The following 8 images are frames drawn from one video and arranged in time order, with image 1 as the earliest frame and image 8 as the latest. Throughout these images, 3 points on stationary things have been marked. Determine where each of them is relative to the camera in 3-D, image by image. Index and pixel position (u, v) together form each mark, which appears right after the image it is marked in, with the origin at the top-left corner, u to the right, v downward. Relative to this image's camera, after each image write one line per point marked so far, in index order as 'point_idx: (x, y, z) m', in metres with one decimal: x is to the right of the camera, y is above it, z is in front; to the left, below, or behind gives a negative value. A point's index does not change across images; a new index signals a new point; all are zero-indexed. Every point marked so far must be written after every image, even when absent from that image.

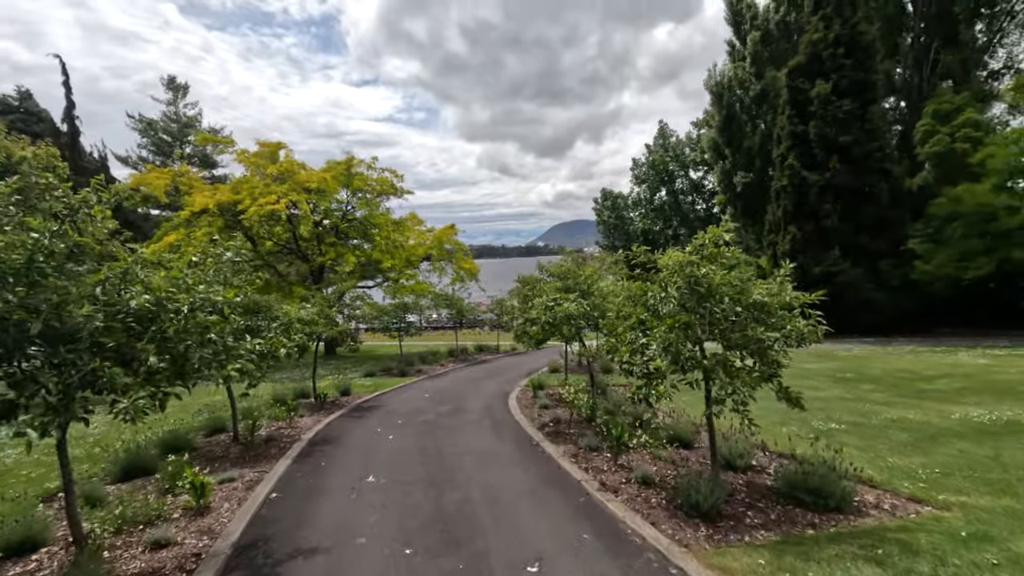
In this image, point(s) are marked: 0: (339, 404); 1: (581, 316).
0: (-4.9, -3.3, +15.2) m
1: (+1.3, -0.5, +10.0) m
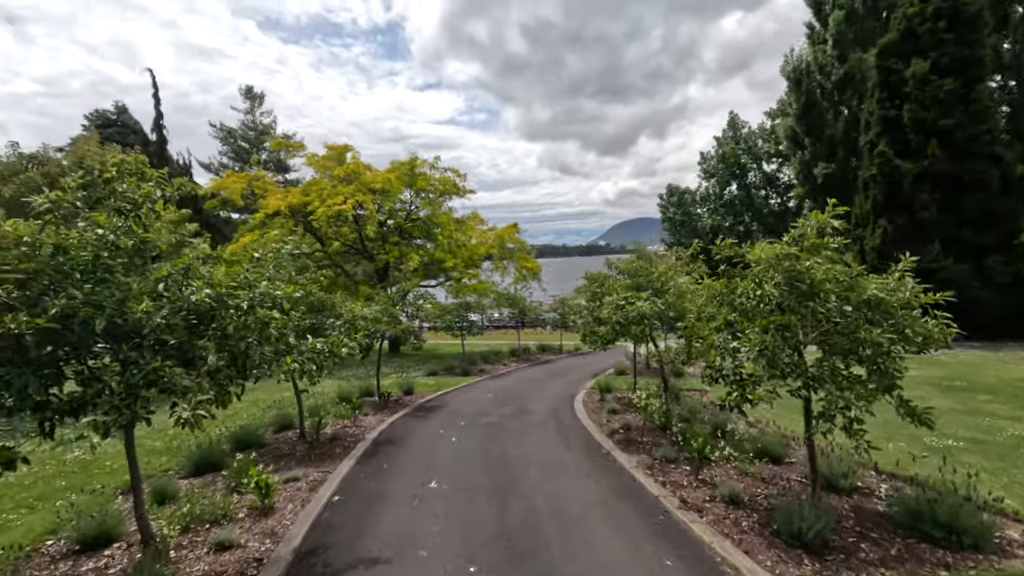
0: (-3.1, -3.2, +15.2) m
1: (+2.5, -0.5, +9.3) m
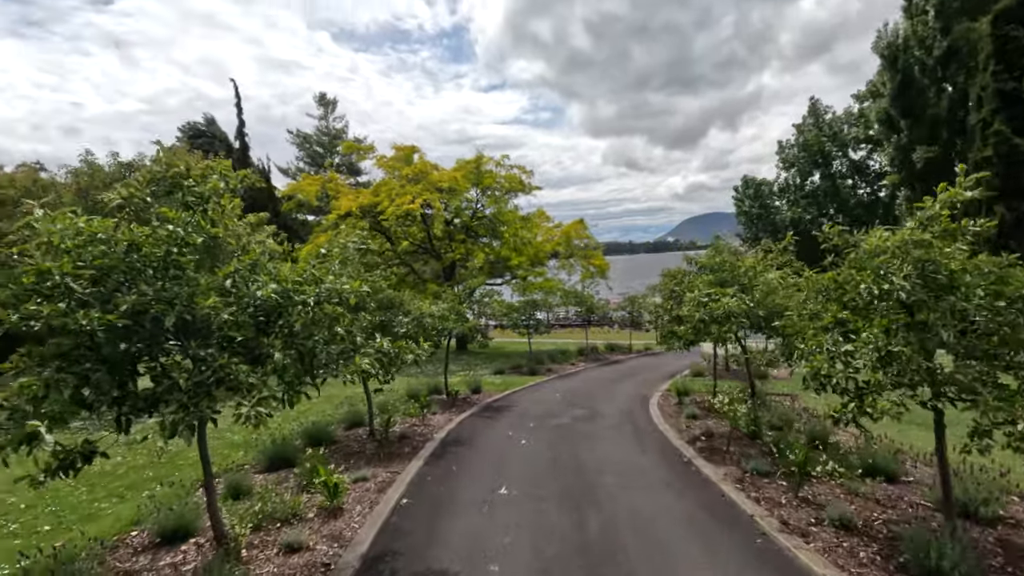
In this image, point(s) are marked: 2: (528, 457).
0: (-1.2, -3.2, +15.0) m
1: (+3.6, -0.4, +8.4) m
2: (+0.3, -3.0, +9.5) m
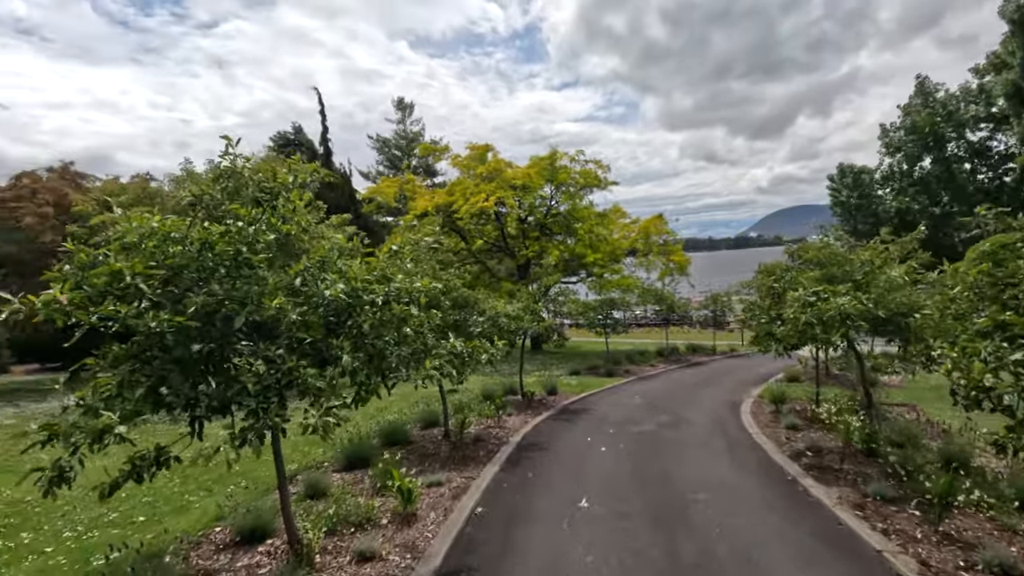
0: (+0.9, -3.1, +14.5) m
1: (+4.8, -0.4, +7.4) m
2: (+1.6, -3.0, +8.9) m
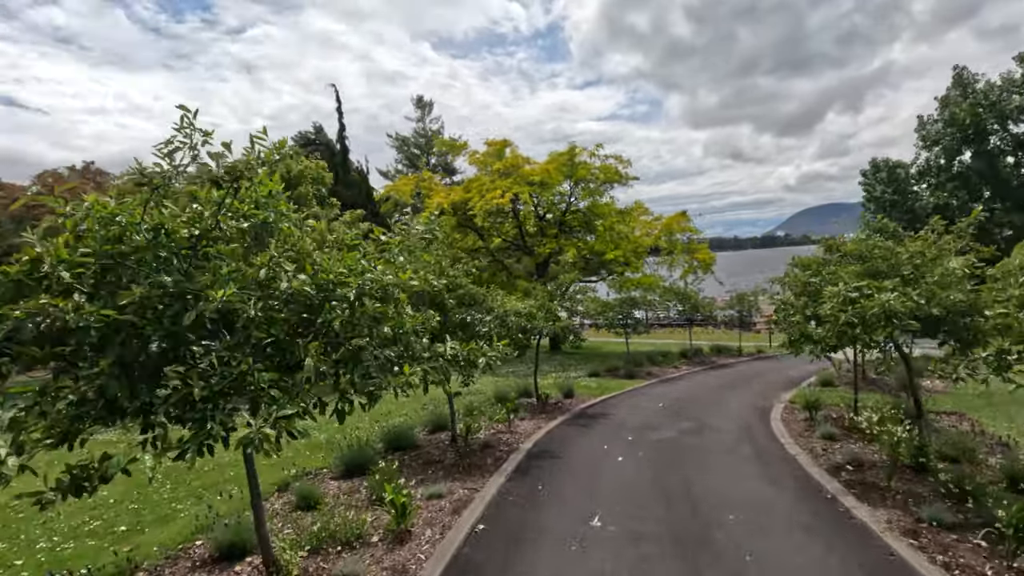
0: (+1.3, -3.1, +13.8) m
1: (+4.8, -0.3, +6.5) m
2: (+1.7, -2.9, +8.2) m
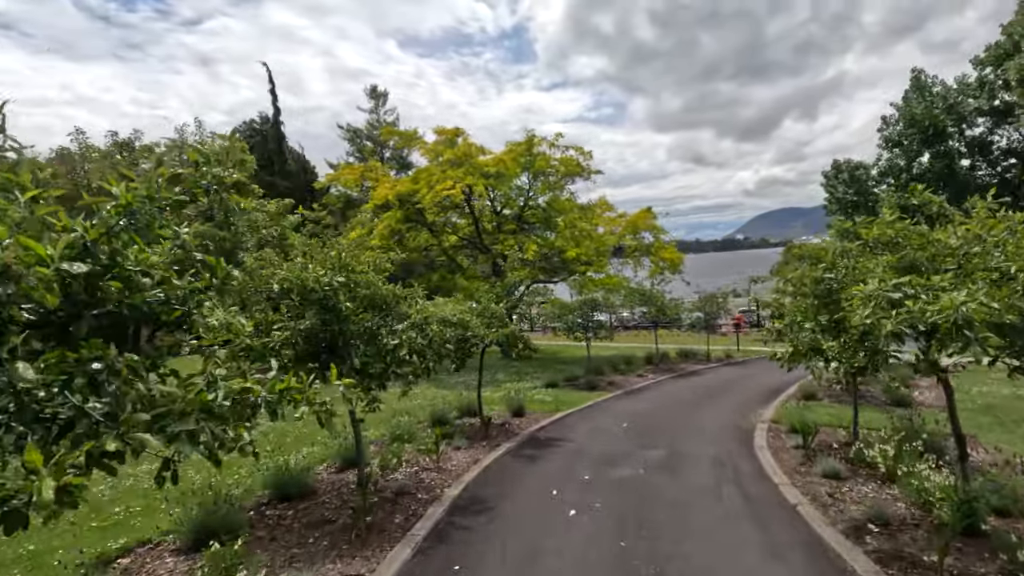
0: (-0.1, -3.1, +11.6) m
1: (+3.9, -0.3, +4.6) m
2: (+0.7, -2.9, +6.0) m
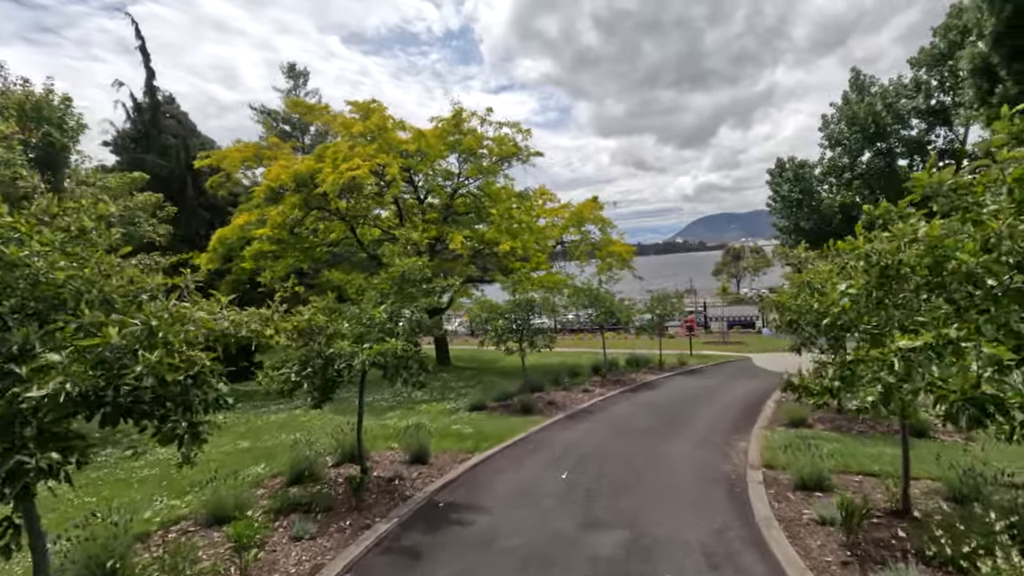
0: (-1.7, -3.0, +7.9) m
1: (+3.0, -0.2, +1.3) m
2: (-0.3, -2.8, +2.4) m
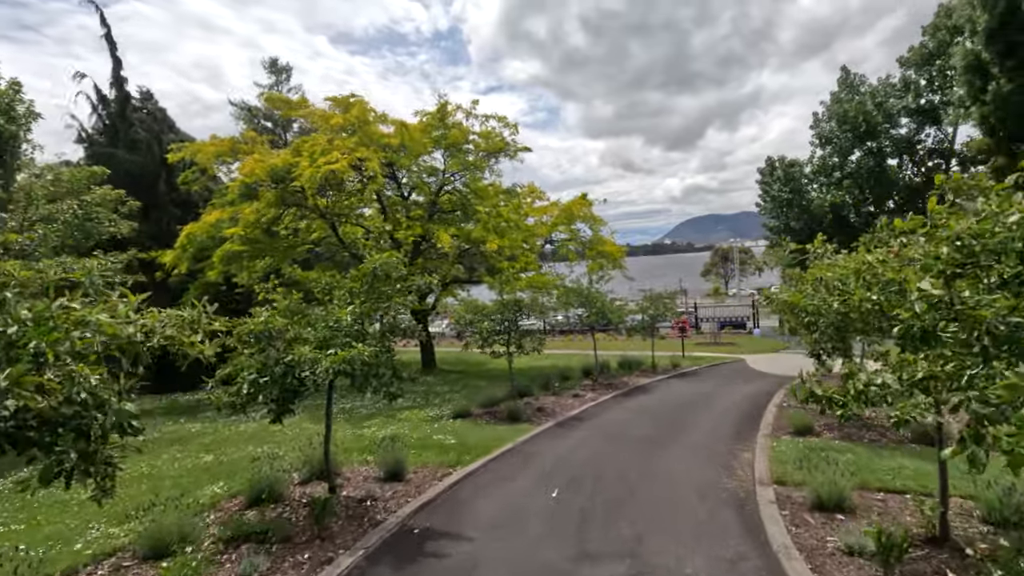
0: (-1.9, -2.9, +7.1) m
1: (+2.9, -0.1, +0.5) m
2: (-0.4, -2.8, +1.6) m
